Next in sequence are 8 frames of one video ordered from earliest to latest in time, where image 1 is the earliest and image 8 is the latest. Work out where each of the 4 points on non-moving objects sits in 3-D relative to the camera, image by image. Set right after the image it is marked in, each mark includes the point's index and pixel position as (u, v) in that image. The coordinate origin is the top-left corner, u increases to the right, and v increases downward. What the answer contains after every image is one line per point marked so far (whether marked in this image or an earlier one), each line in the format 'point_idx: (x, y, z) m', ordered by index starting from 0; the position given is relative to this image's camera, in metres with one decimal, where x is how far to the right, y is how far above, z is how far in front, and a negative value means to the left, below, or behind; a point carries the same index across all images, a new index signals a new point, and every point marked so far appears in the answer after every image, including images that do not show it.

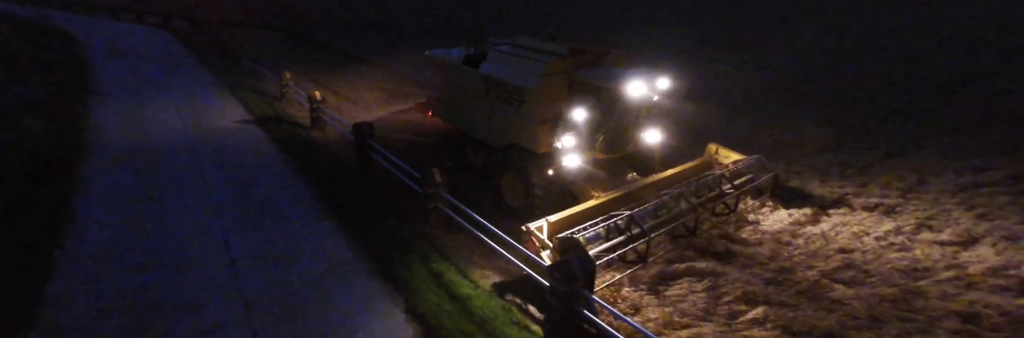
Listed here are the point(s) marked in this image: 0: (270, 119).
0: (-4.5, +0.8, +9.3) m
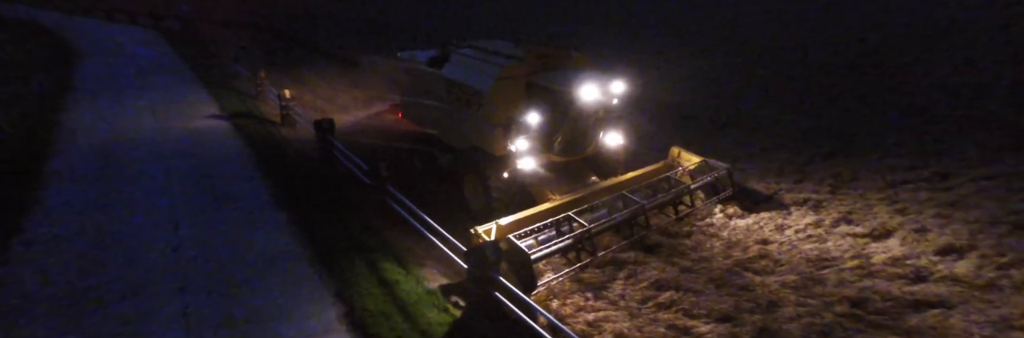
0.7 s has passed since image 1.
0: (-5.2, +0.9, +9.7) m
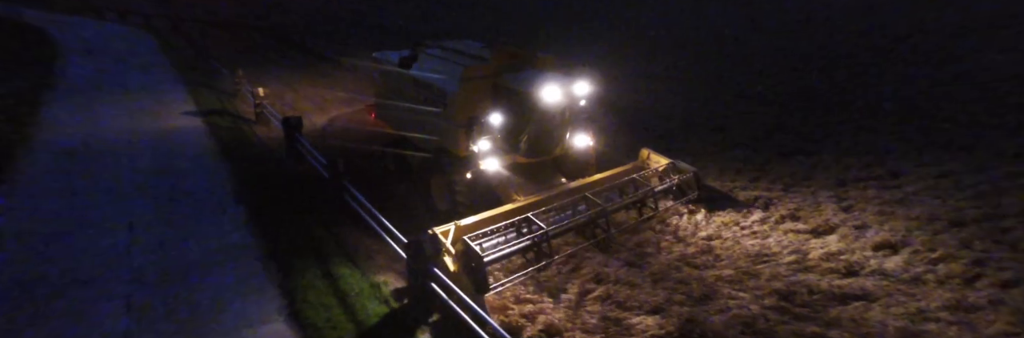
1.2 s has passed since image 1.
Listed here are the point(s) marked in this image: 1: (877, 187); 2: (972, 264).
0: (-5.8, +0.9, +9.9) m
1: (+5.5, -0.2, +7.4) m
2: (+5.0, -1.0, +5.3) m
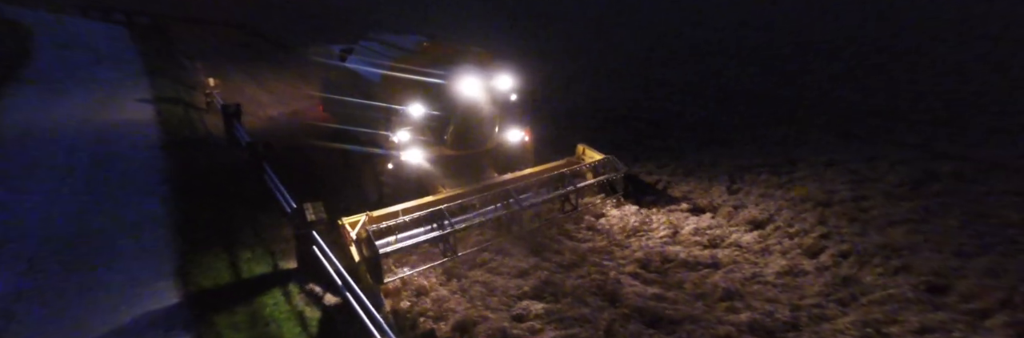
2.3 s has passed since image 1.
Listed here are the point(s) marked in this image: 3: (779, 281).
0: (-7.2, +1.2, +10.4) m
1: (+4.2, 0.0, +8.0) m
2: (+3.7, -0.8, +5.9) m
3: (+2.8, -1.1, +5.1) m
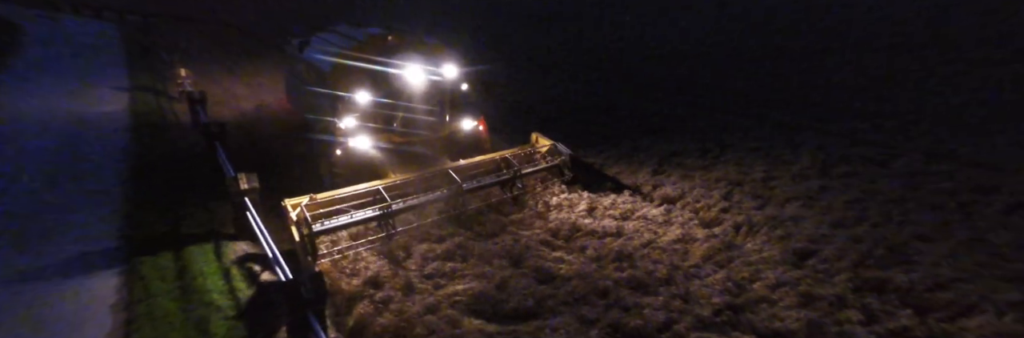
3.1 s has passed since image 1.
0: (-8.1, +1.5, +10.9) m
1: (+3.2, +0.2, +8.5) m
2: (+2.7, -0.6, +6.4) m
3: (+1.8, -0.9, +5.7) m
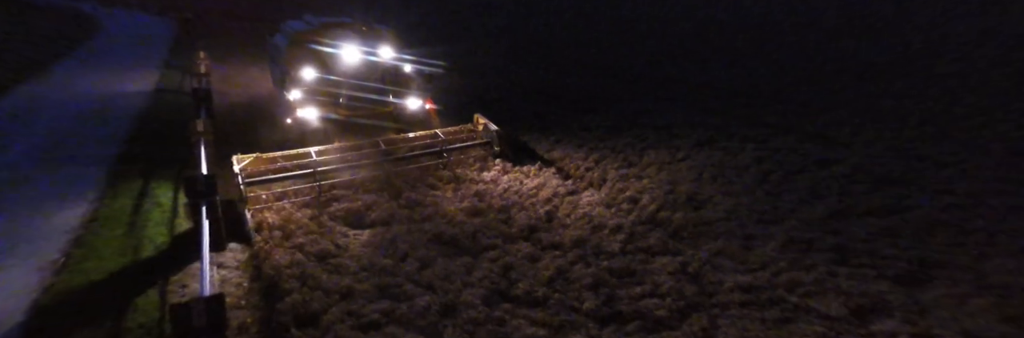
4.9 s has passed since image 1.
0: (-9.2, +2.5, +13.1) m
1: (+1.9, +0.7, +9.8) m
2: (+1.2, 0.0, +7.7) m
3: (+0.2, -0.3, +7.0) m
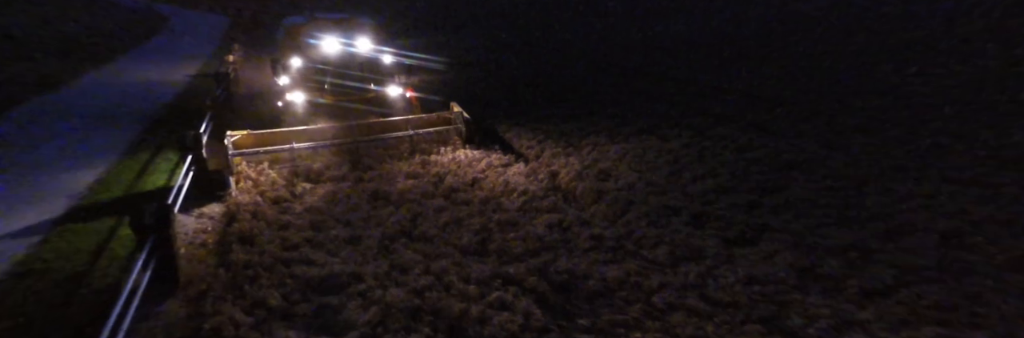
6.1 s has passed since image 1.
0: (-9.4, +3.3, +15.1) m
1: (+1.2, +1.1, +10.8) m
2: (+0.3, +0.4, +8.8) m
3: (-0.8, +0.1, +8.2) m
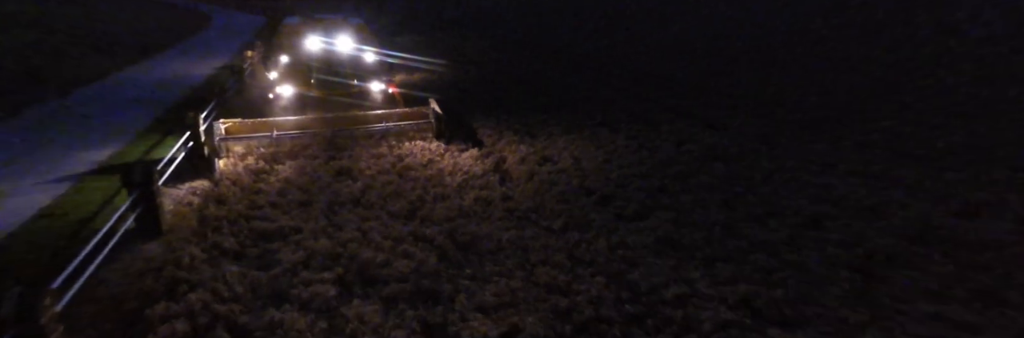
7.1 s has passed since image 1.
0: (-9.5, +3.9, +16.7) m
1: (+0.7, +1.3, +11.6) m
2: (-0.4, +0.6, +9.7) m
3: (-1.5, +0.4, +9.2) m
